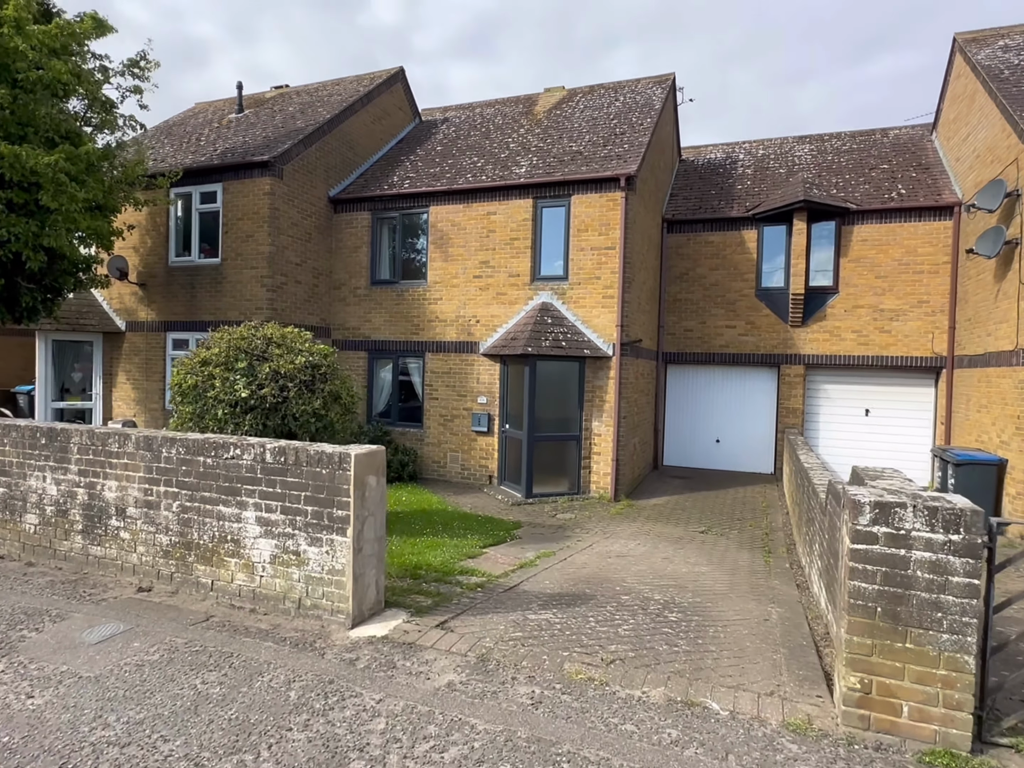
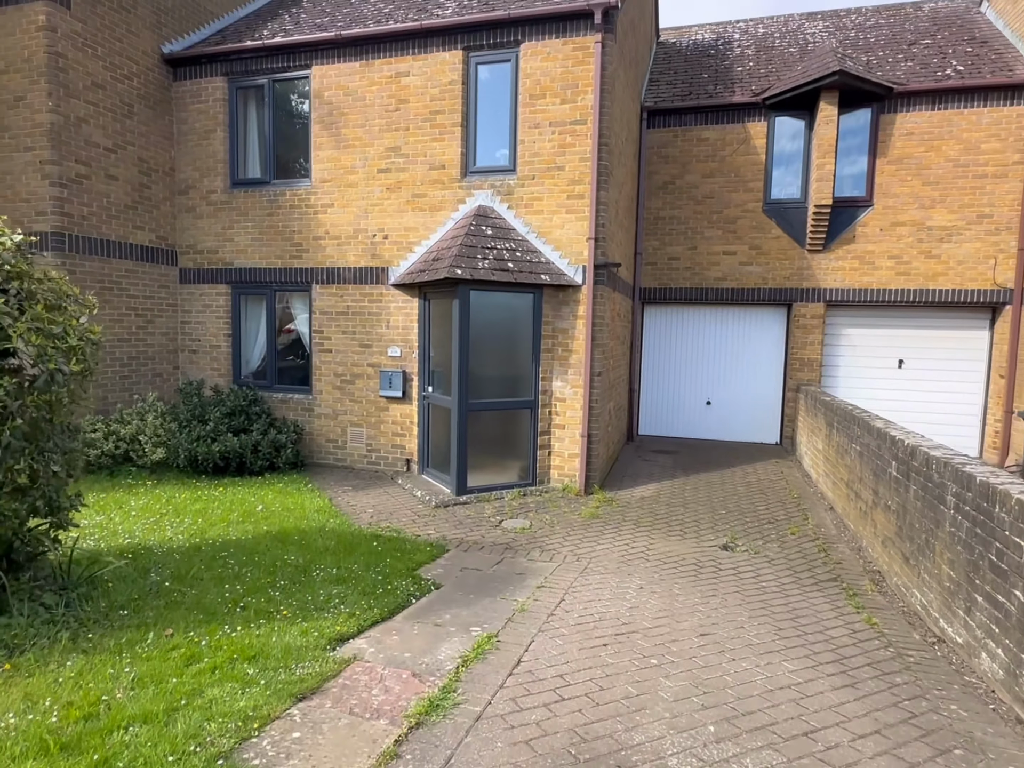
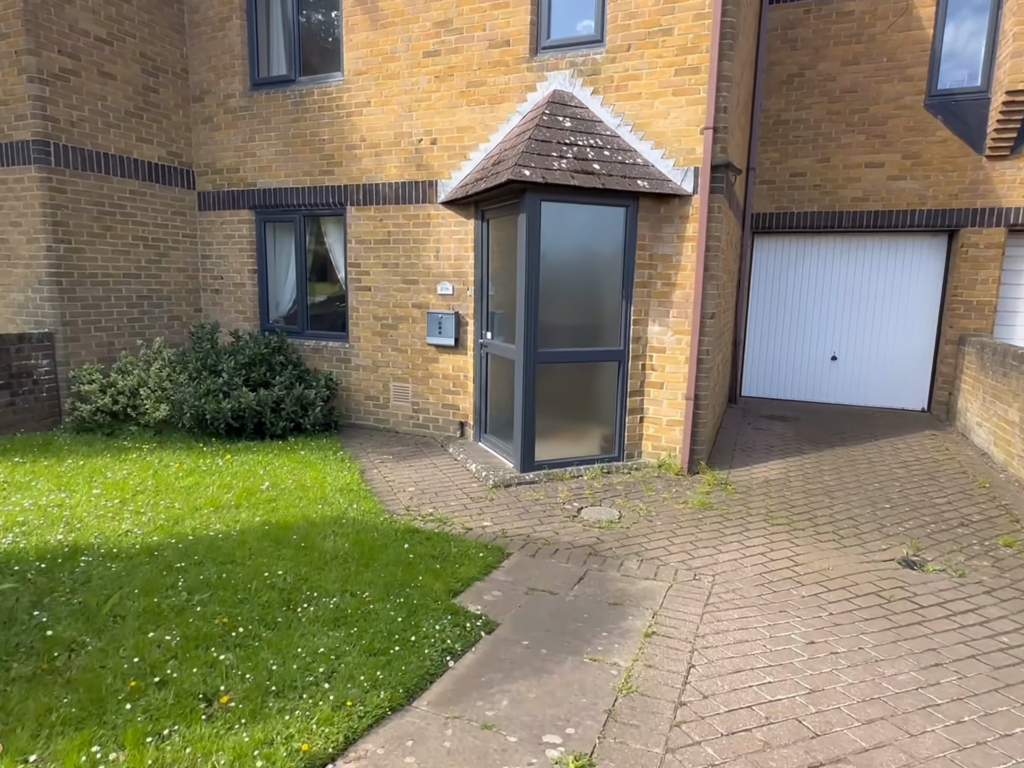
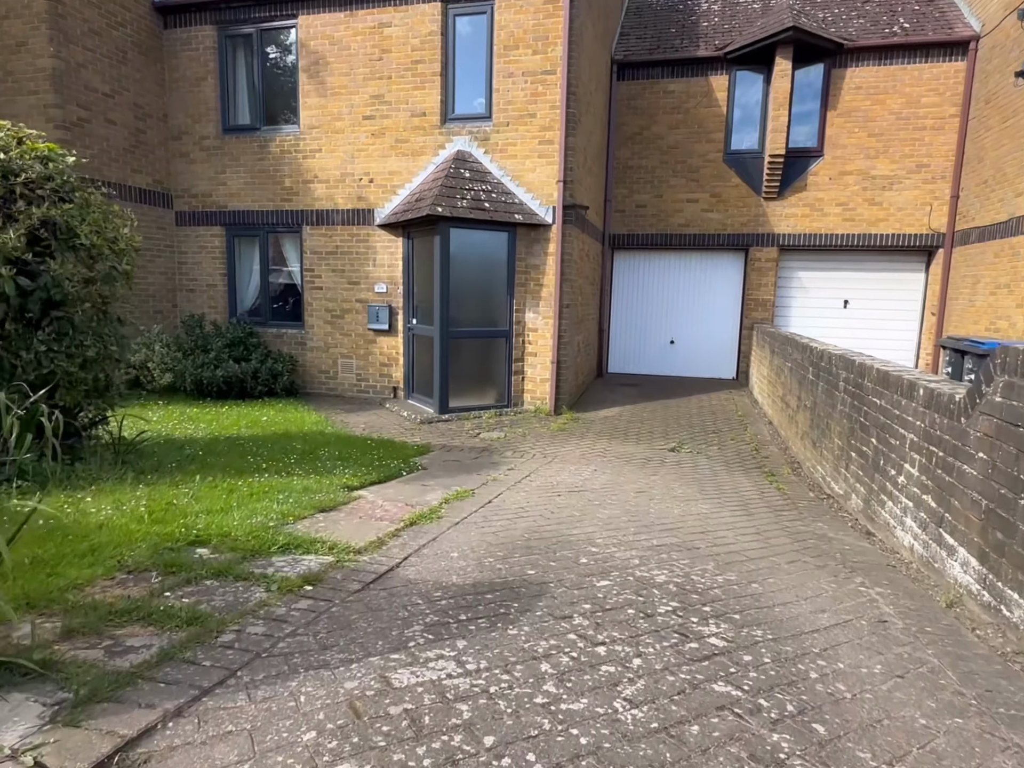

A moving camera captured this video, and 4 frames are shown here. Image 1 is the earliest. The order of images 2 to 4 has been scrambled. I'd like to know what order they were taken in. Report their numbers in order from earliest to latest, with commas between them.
4, 2, 3
